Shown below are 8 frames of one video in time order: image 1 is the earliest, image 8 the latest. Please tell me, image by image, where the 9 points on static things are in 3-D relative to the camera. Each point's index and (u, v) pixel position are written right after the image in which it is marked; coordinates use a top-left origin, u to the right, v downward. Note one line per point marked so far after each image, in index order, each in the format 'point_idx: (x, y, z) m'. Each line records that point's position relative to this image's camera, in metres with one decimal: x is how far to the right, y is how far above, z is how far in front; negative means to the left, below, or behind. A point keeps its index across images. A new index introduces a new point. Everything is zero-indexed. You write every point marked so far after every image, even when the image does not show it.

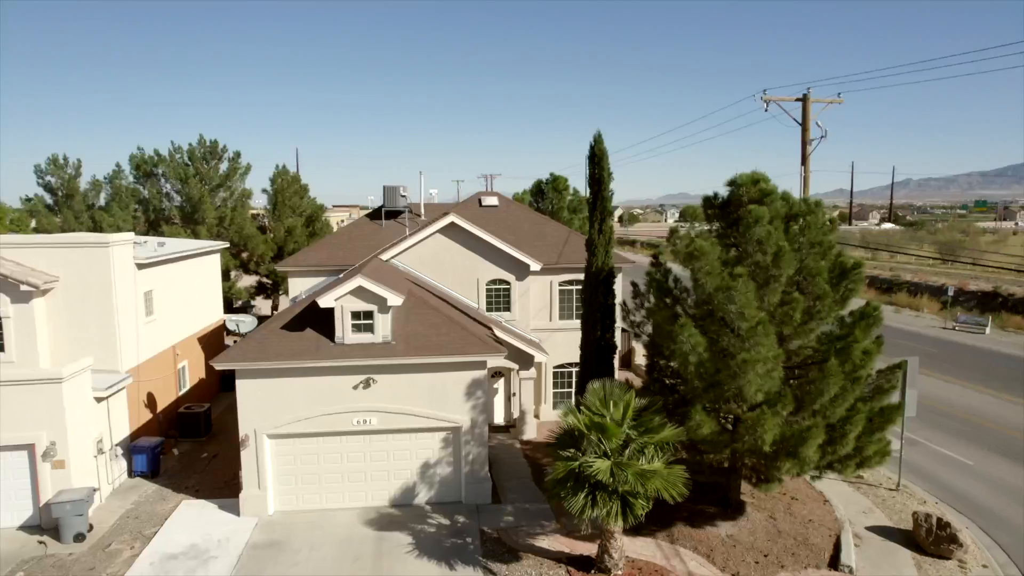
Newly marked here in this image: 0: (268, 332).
0: (-4.6, -0.8, +13.0) m
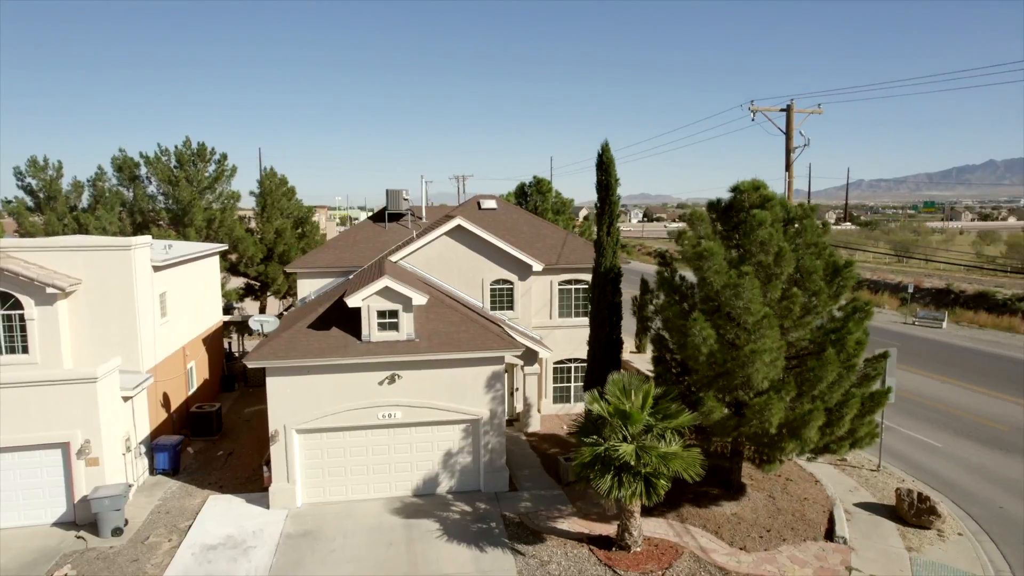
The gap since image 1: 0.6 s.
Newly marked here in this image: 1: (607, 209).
0: (-4.3, -0.9, +13.6) m
1: (+2.1, +1.7, +14.8) m
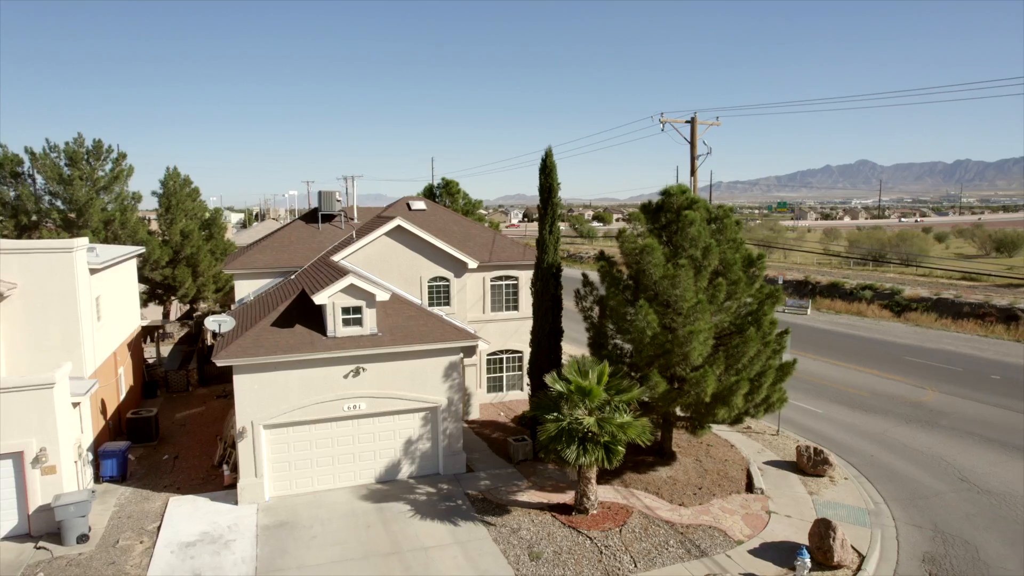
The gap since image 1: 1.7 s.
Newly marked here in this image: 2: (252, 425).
0: (-5.1, -0.8, +13.9) m
1: (+0.9, +1.9, +16.2) m
2: (-5.2, -2.7, +13.5) m
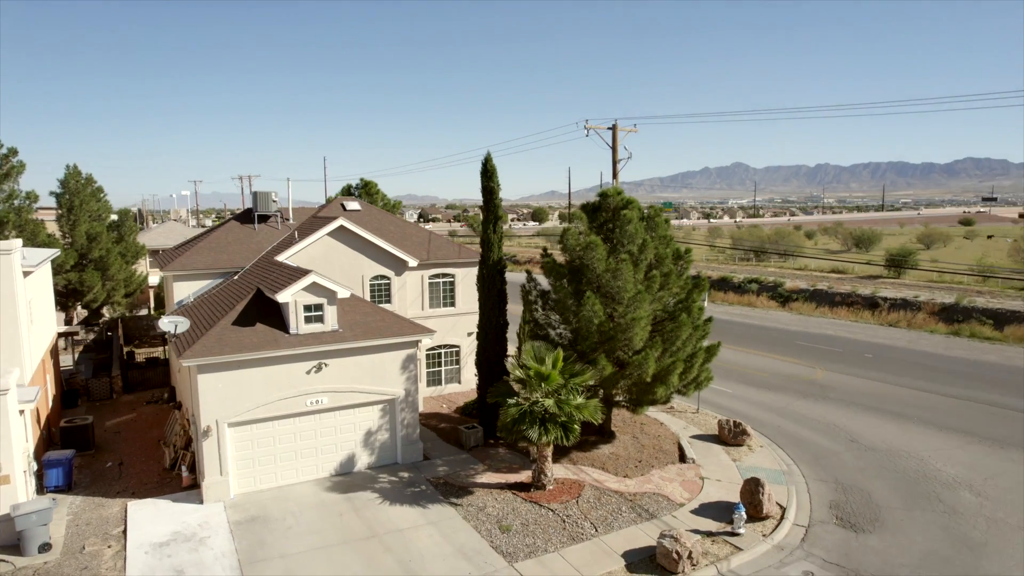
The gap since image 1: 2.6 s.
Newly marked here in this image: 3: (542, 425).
0: (-6.0, -0.8, +14.0) m
1: (-0.5, +2.0, +17.3) m
2: (-5.9, -2.7, +13.6) m
3: (+0.6, -2.7, +13.5) m
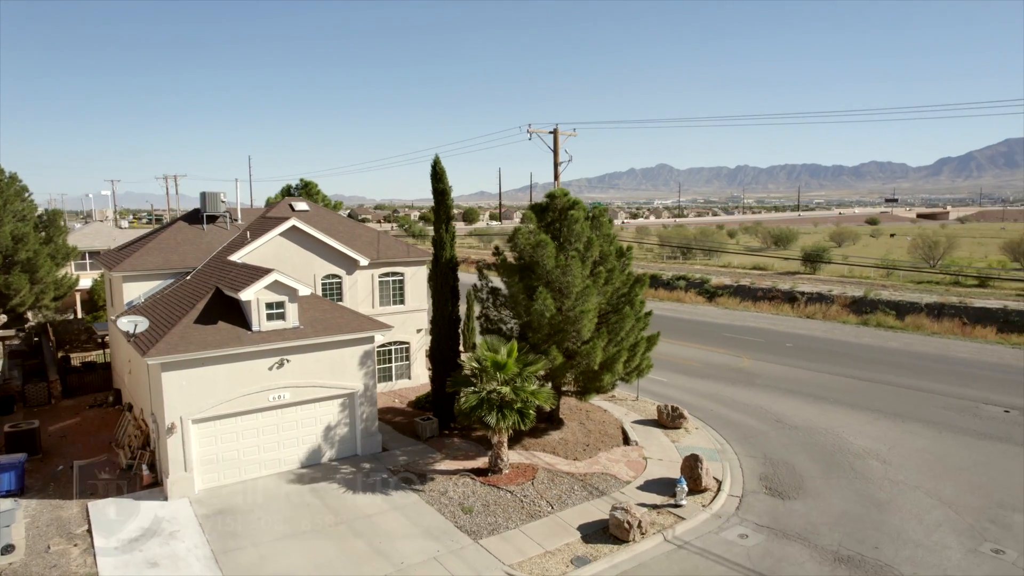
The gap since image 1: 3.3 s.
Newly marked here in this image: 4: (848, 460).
0: (-6.9, -0.8, +14.2) m
1: (-1.8, +2.1, +18.0) m
2: (-6.8, -2.7, +13.8) m
3: (-0.3, -2.6, +14.4) m
4: (+8.5, -4.3, +17.0) m
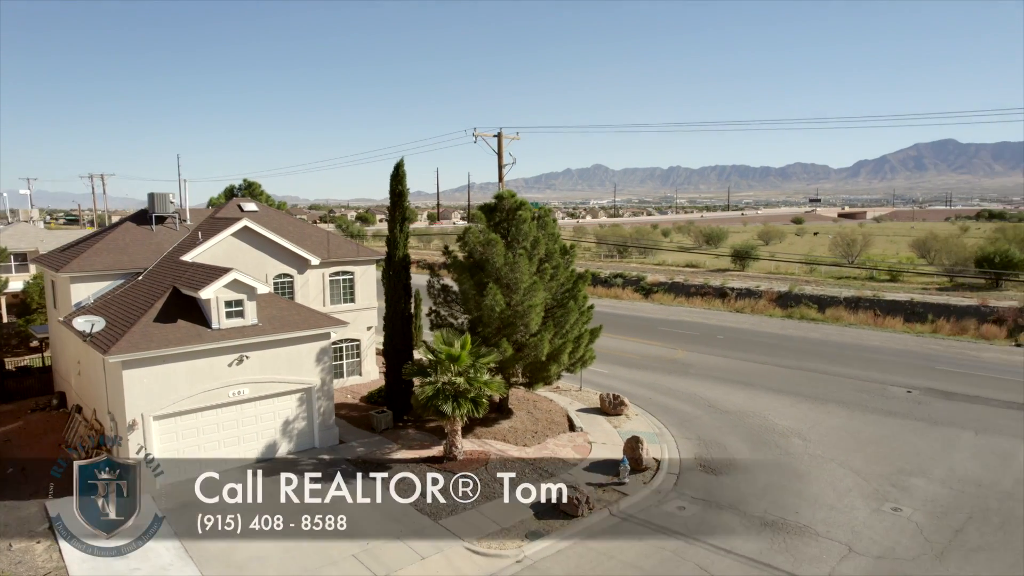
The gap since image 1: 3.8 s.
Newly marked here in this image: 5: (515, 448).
0: (-7.9, -0.8, +14.4) m
1: (-3.2, +2.1, +18.7) m
2: (-7.7, -2.7, +14.1) m
3: (-1.3, -2.6, +15.3) m
4: (+7.2, -4.2, +18.7) m
5: (+0.1, -4.1, +17.2) m
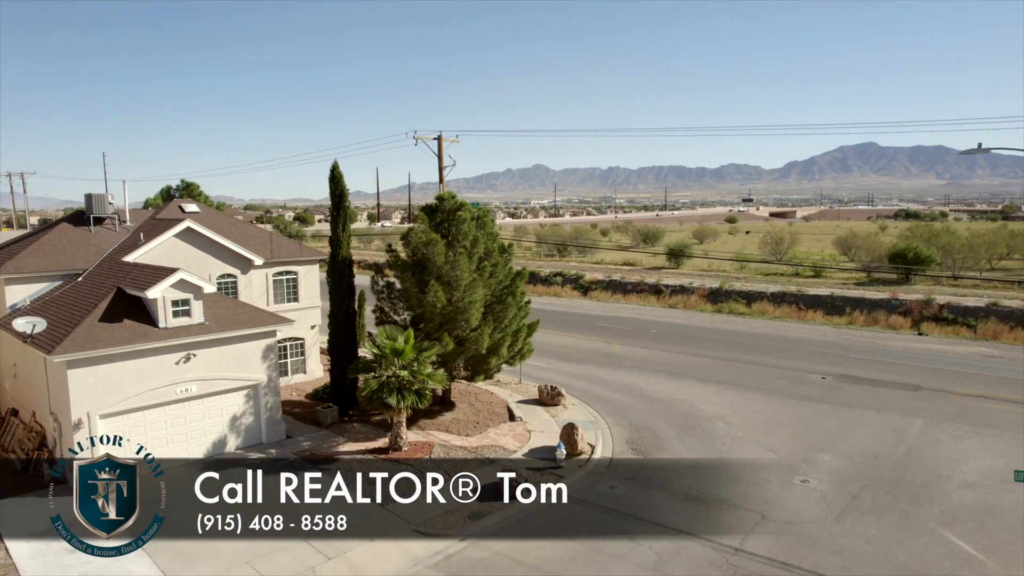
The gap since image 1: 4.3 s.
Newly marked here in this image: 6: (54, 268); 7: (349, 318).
0: (-9.2, -0.8, +14.6) m
1: (-4.8, +2.2, +19.3) m
2: (-8.9, -2.7, +14.3) m
3: (-2.6, -2.5, +16.0) m
4: (+5.5, -4.0, +20.1) m
5: (-1.5, -4.0, +18.1) m
6: (-12.4, +0.5, +18.4) m
7: (-4.7, -0.9, +19.5) m
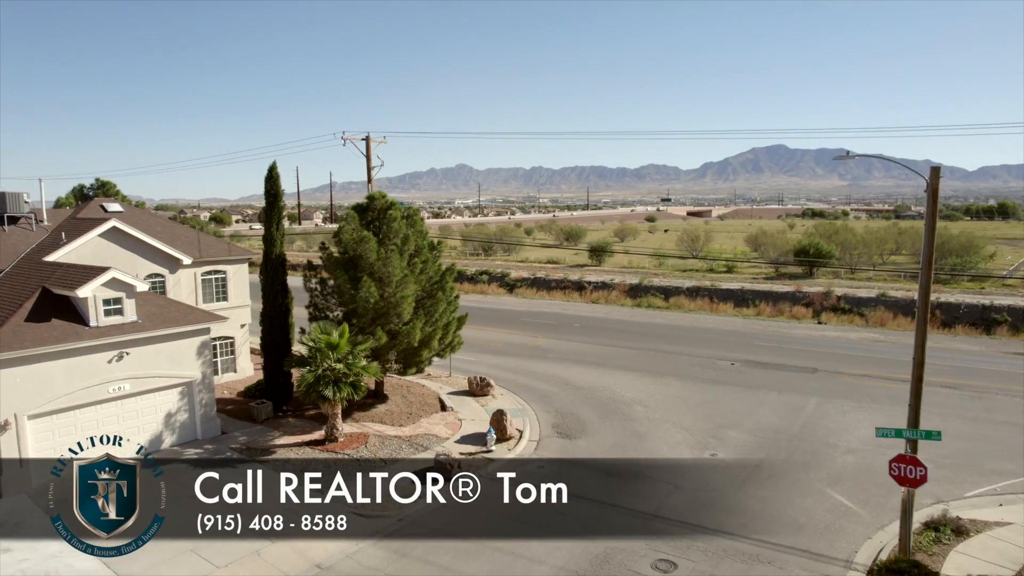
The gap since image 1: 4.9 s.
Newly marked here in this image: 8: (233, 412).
0: (-10.6, -0.8, +14.5) m
1: (-6.9, +2.2, +19.6) m
2: (-10.4, -2.7, +14.2) m
3: (-4.3, -2.4, +16.6) m
4: (+3.4, -3.8, +21.6) m
5: (-3.3, -3.9, +18.8) m
6: (-14.3, +0.5, +17.9) m
7: (-6.7, -0.8, +19.9) m
8: (-8.1, -3.6, +19.7) m
